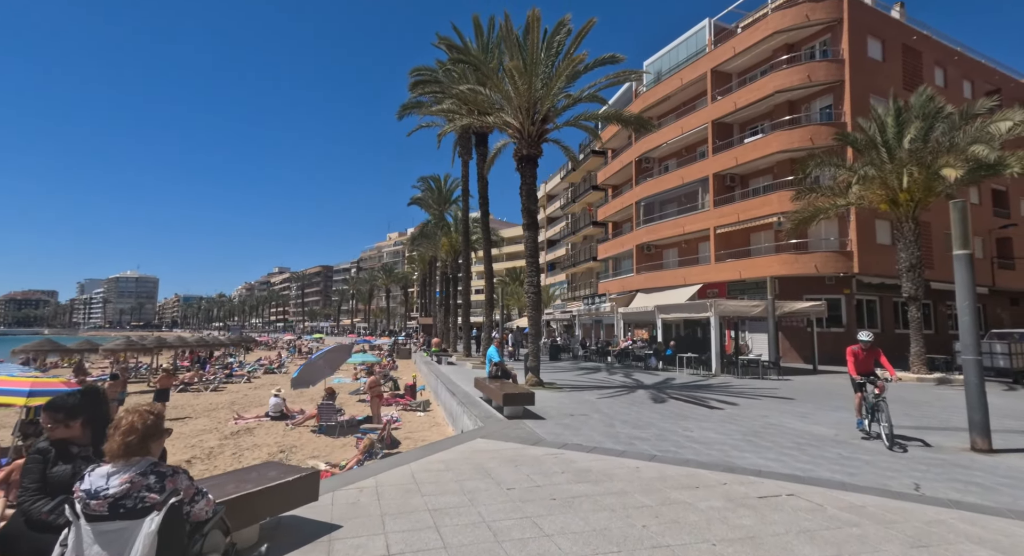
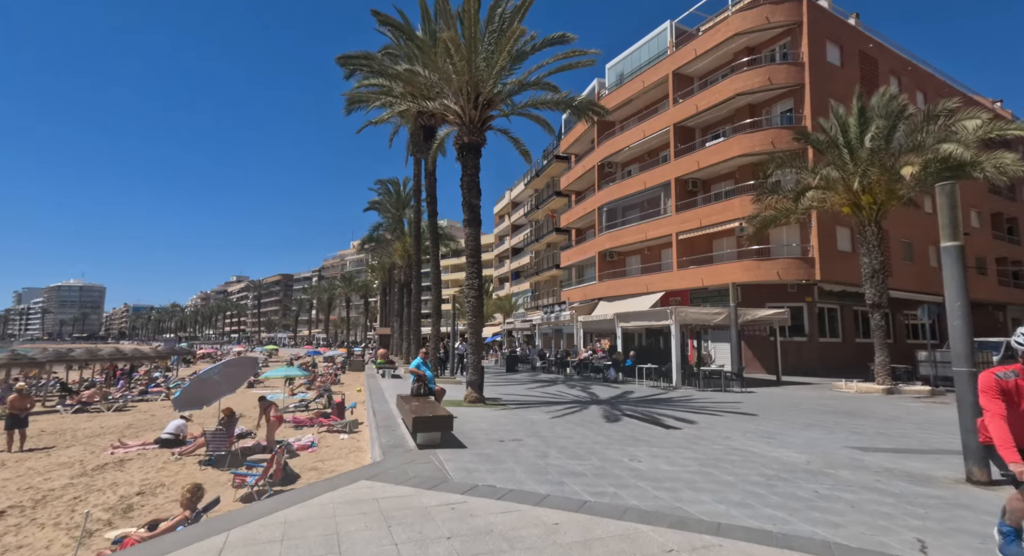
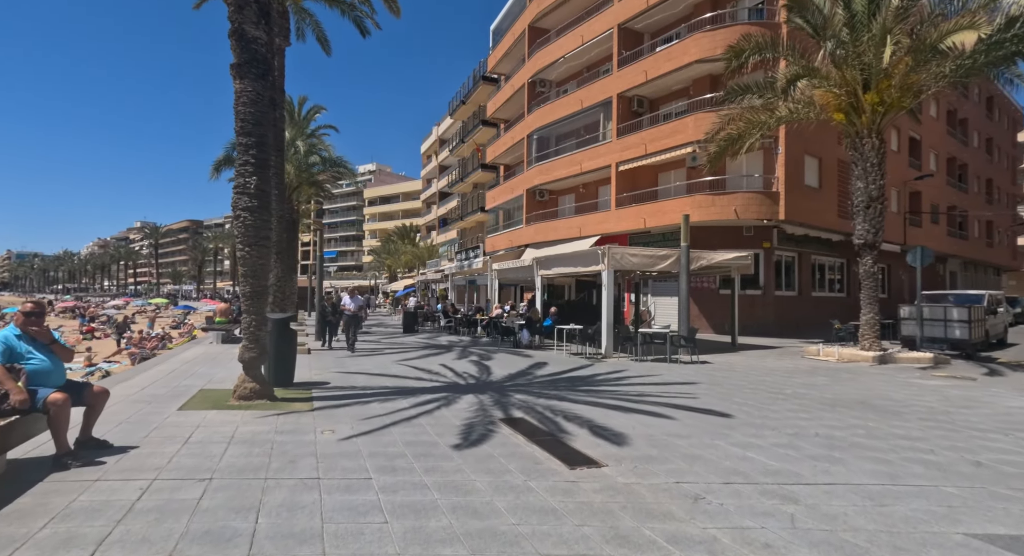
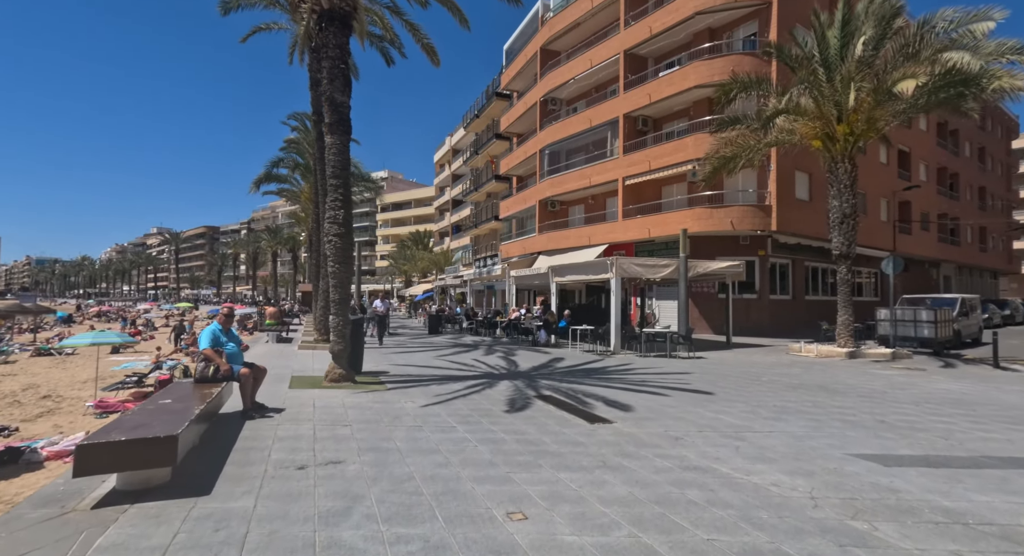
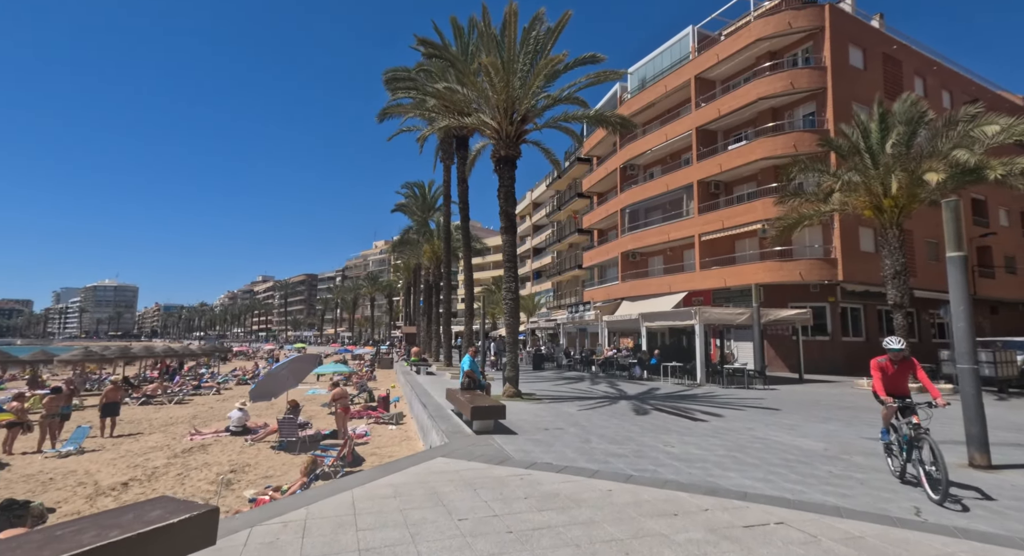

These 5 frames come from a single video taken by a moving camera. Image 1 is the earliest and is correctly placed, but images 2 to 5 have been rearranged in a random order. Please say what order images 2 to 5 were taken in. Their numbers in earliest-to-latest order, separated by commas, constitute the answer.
5, 2, 4, 3
